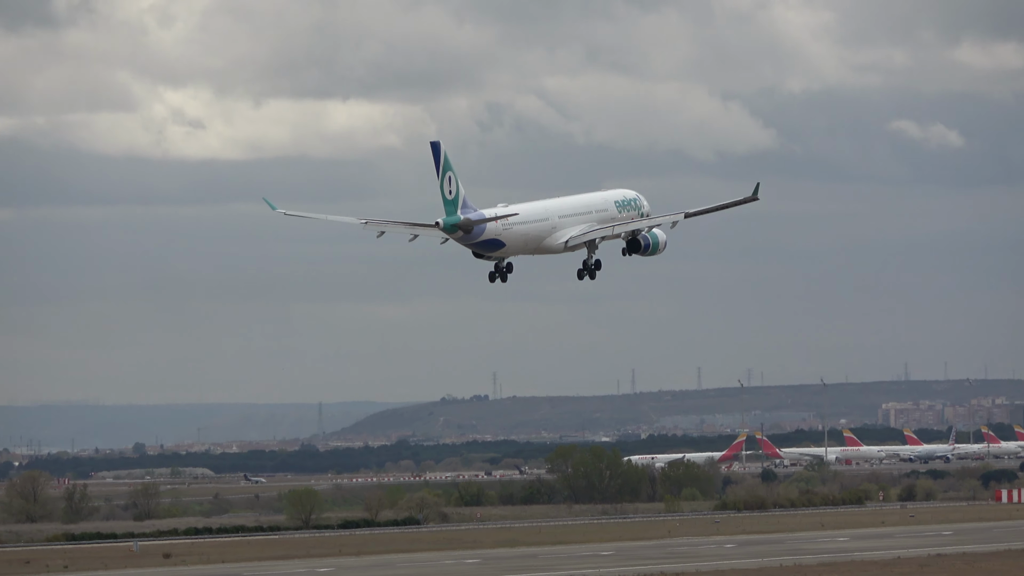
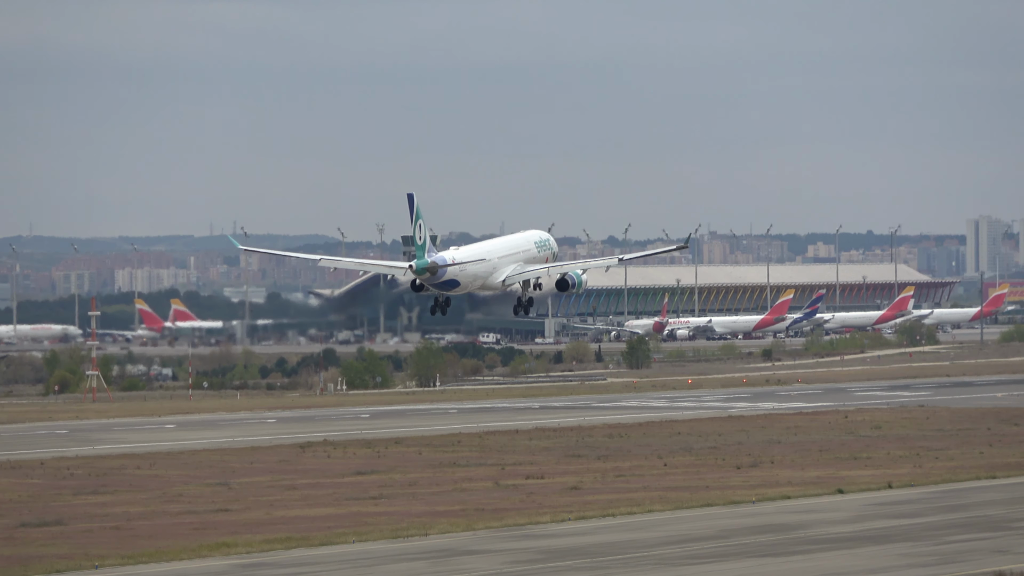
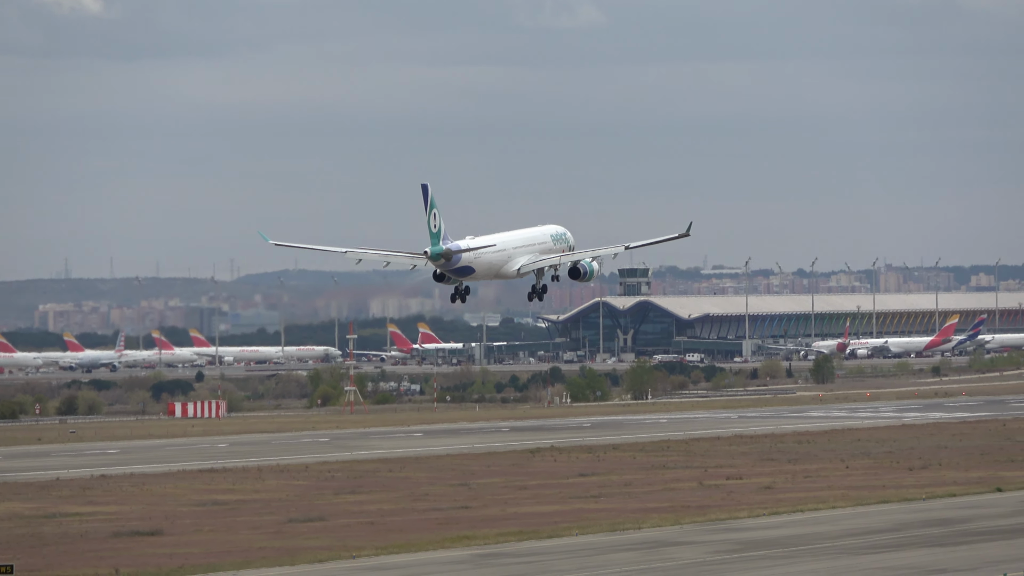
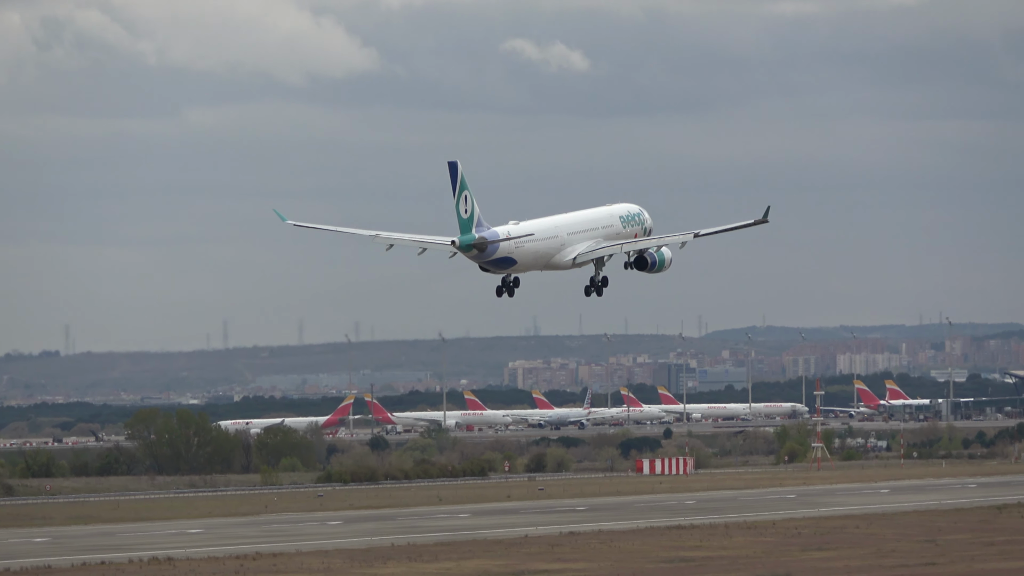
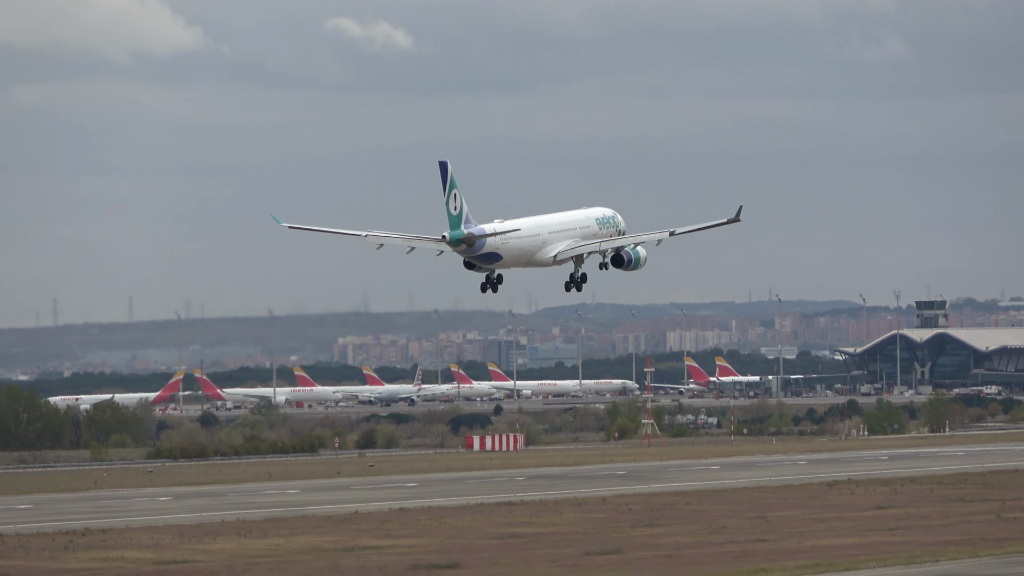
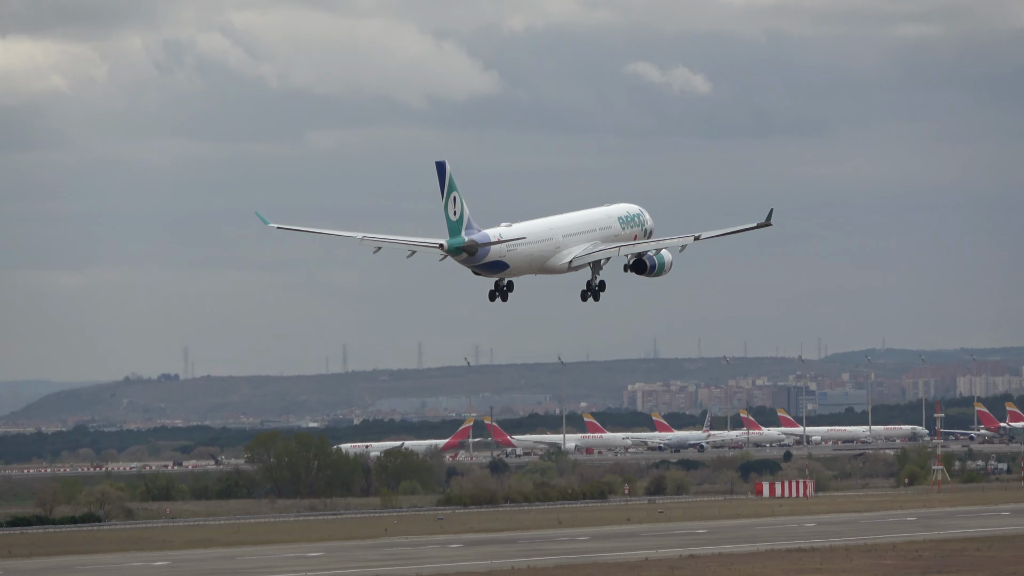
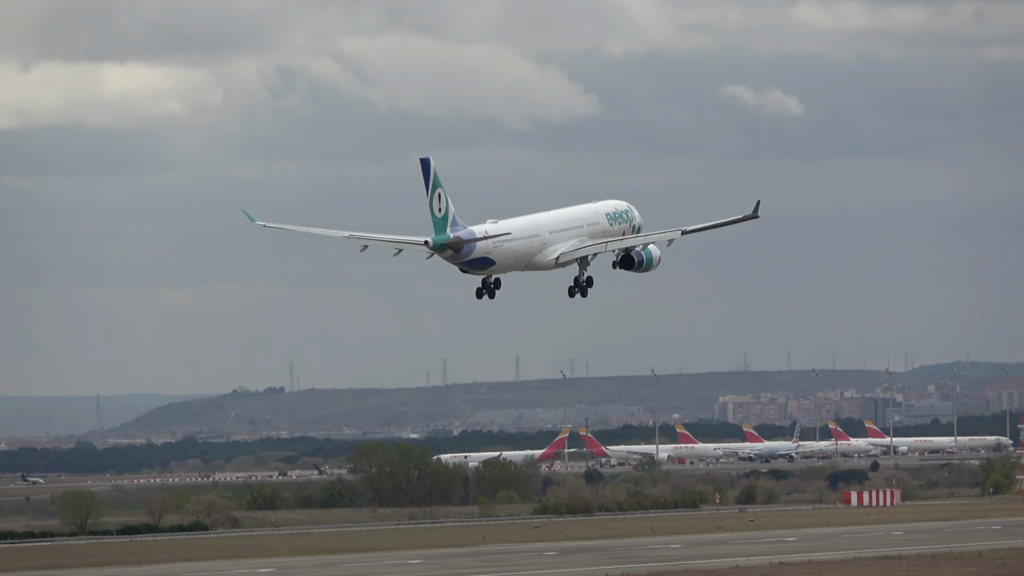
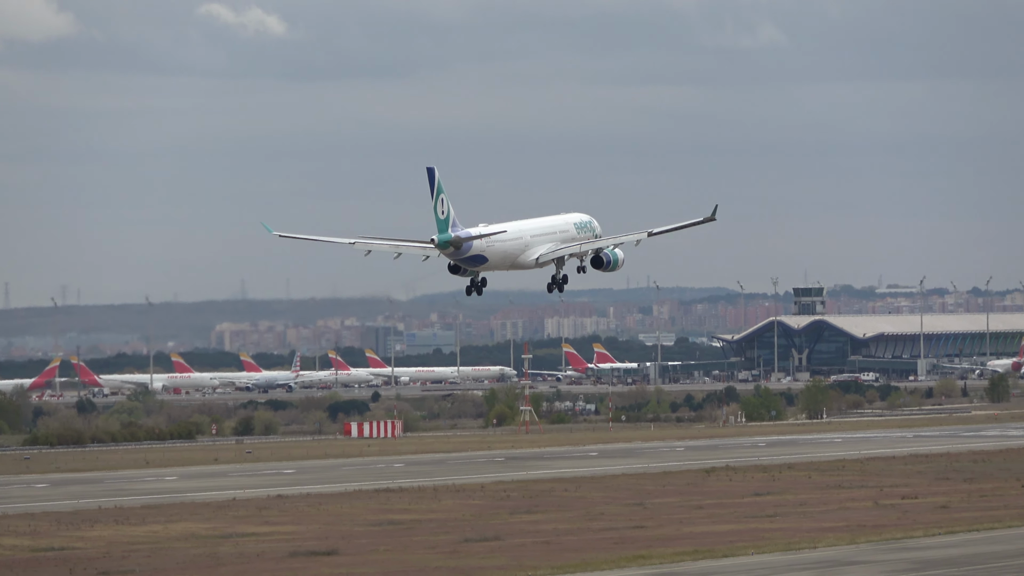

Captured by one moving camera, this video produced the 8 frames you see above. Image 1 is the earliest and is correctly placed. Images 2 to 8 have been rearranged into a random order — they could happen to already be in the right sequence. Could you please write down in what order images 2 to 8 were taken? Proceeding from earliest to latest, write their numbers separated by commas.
7, 6, 4, 5, 8, 3, 2
